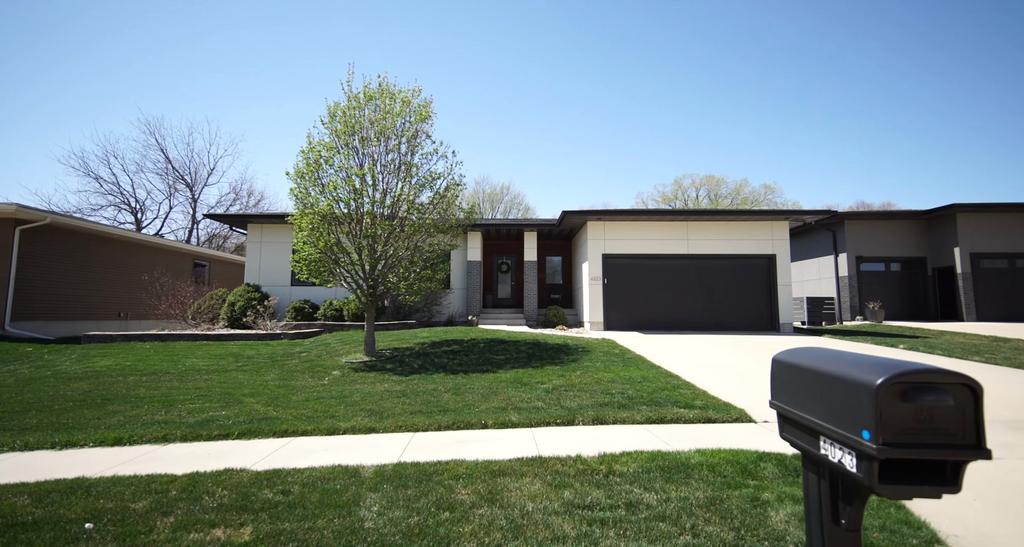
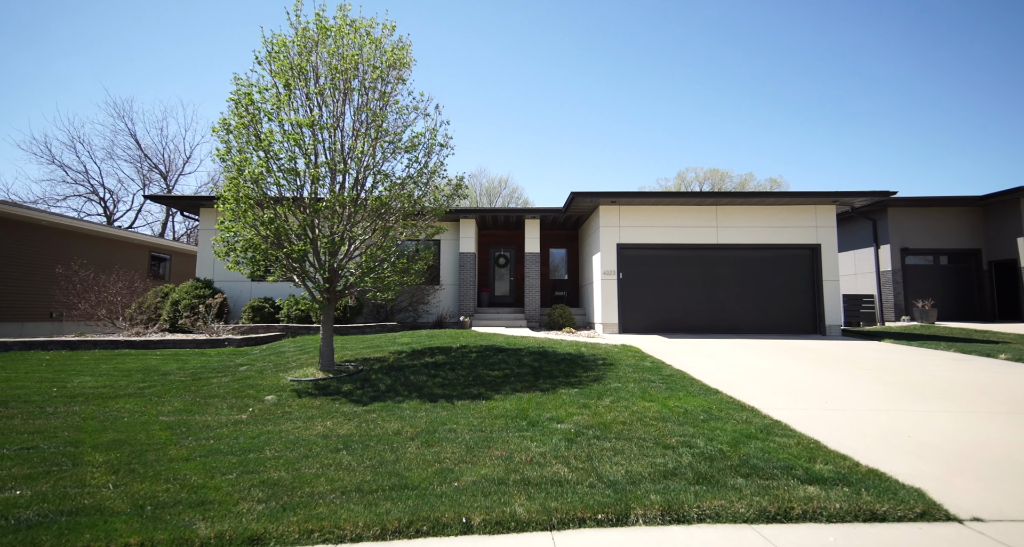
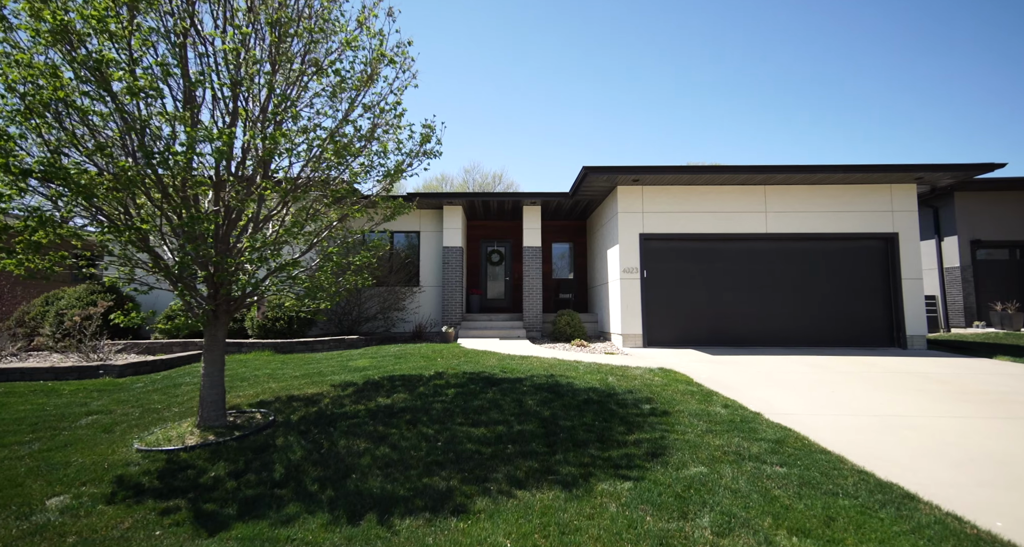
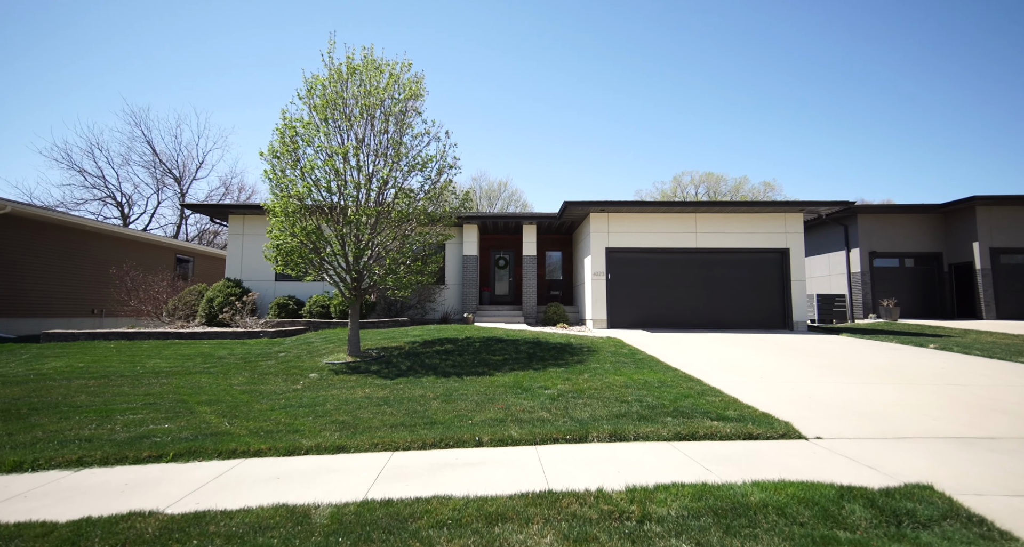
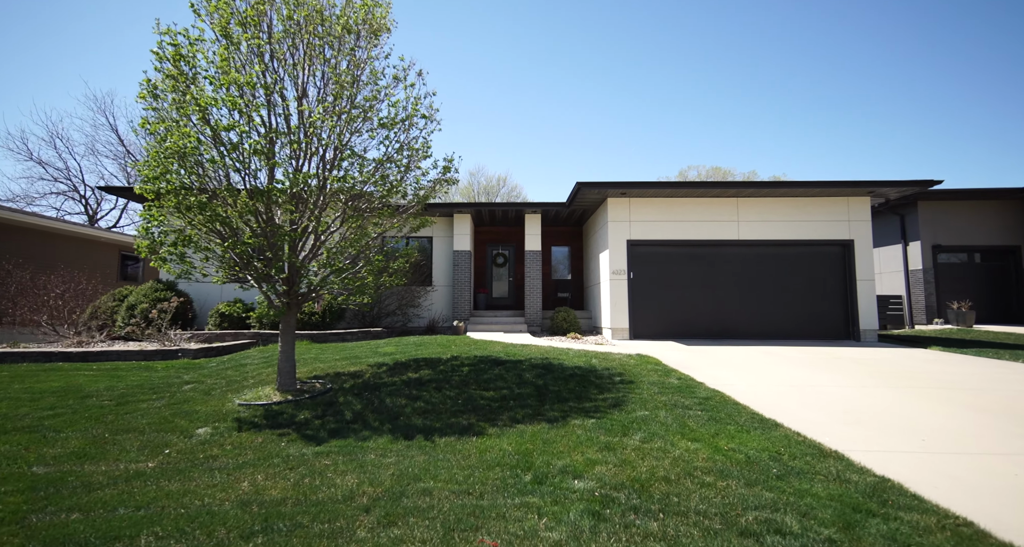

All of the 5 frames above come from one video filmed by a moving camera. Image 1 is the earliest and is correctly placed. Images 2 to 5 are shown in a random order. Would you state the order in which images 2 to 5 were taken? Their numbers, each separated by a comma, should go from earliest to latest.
4, 2, 5, 3
